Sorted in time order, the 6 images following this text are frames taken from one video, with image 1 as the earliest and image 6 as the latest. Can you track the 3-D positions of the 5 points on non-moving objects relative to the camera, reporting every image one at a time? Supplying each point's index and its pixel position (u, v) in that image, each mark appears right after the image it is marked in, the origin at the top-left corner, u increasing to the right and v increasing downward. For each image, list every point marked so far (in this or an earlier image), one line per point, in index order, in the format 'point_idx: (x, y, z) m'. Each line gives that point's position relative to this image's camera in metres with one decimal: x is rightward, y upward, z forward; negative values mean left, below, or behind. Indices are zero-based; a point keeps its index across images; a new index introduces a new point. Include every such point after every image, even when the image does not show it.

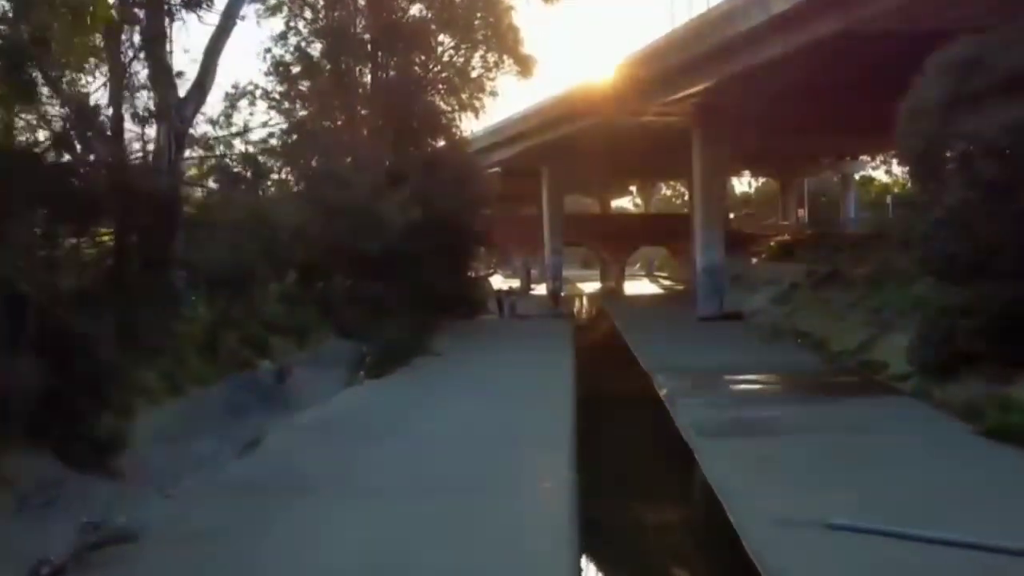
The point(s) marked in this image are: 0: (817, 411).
0: (+3.6, -1.5, +16.1) m
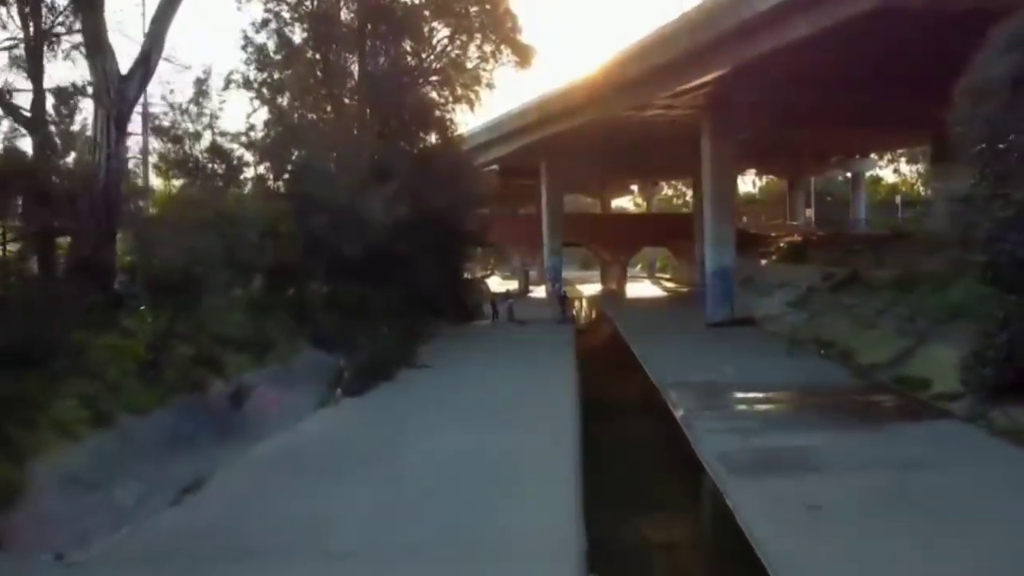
0: (+3.6, -1.5, +13.9) m
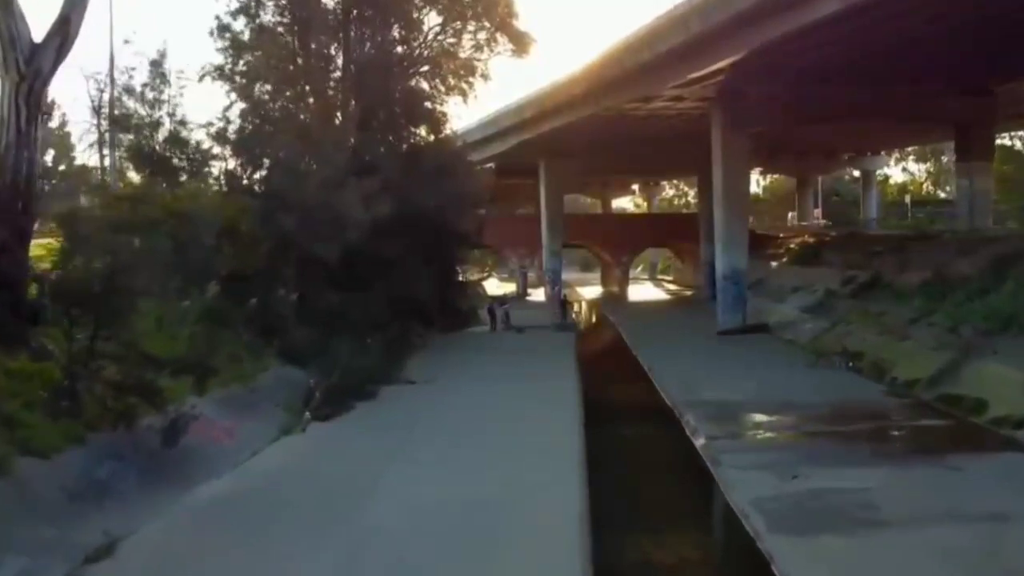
0: (+3.5, -1.6, +11.7) m
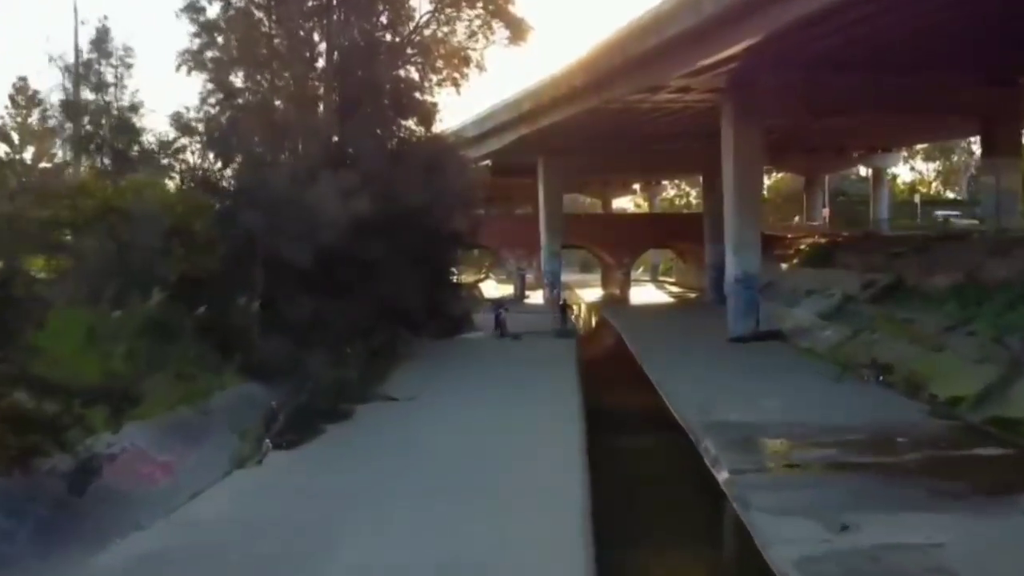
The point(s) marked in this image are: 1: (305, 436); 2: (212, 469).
0: (+3.4, -1.7, +9.7) m
1: (-2.1, -1.5, +13.6) m
2: (-2.6, -1.5, +11.6) m
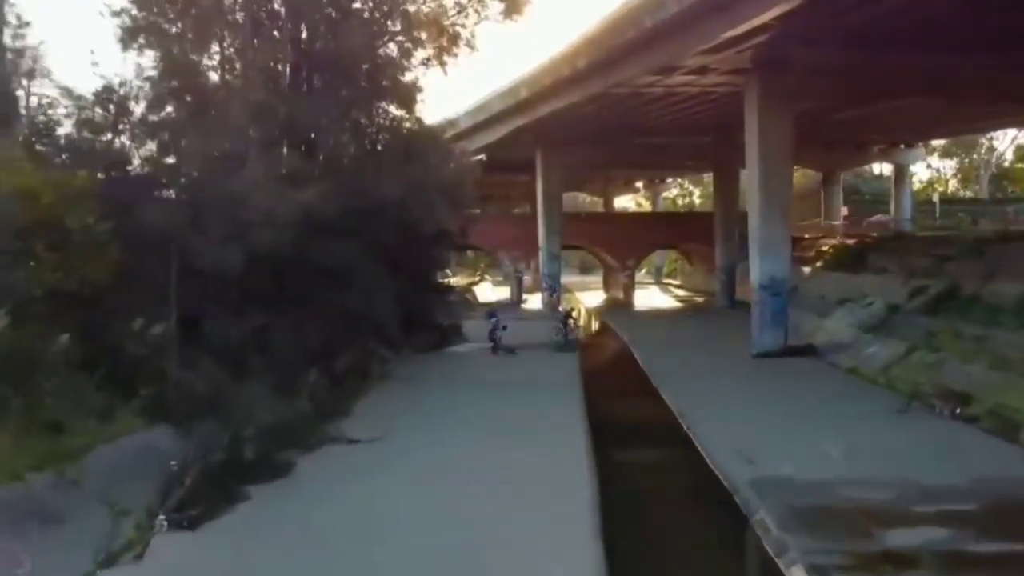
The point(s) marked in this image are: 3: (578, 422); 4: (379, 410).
0: (+3.3, -1.9, +6.1) m
1: (-2.2, -1.7, +10.0) m
2: (-2.7, -1.7, +8.0) m
3: (+0.8, -1.6, +16.4) m
4: (-1.7, -1.5, +16.9) m
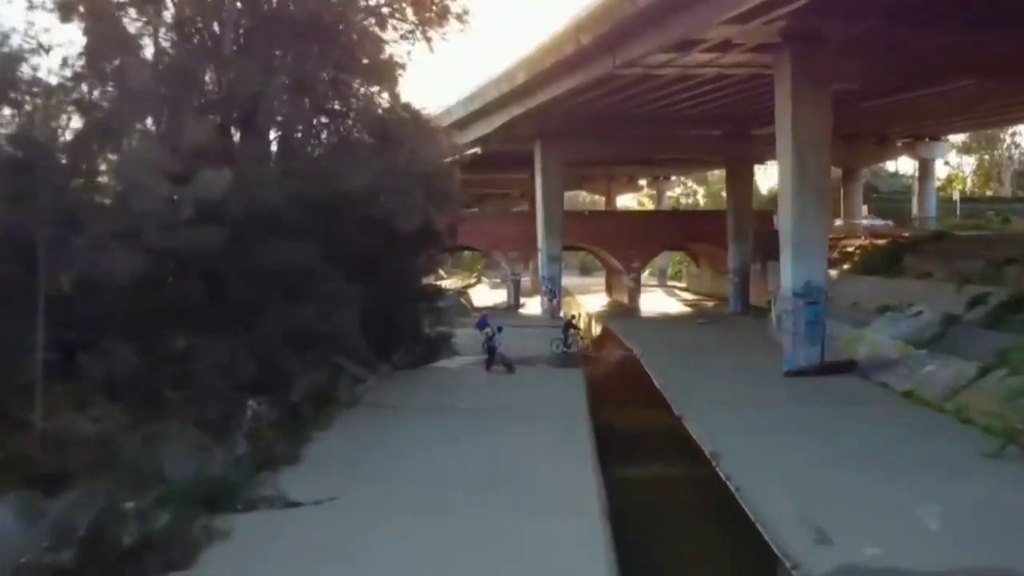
0: (+3.3, -2.0, +2.8) m
1: (-2.3, -1.8, +6.7) m
2: (-2.7, -1.8, +4.7) m
3: (+0.7, -1.8, +13.1) m
4: (-1.7, -1.6, +13.6) m
